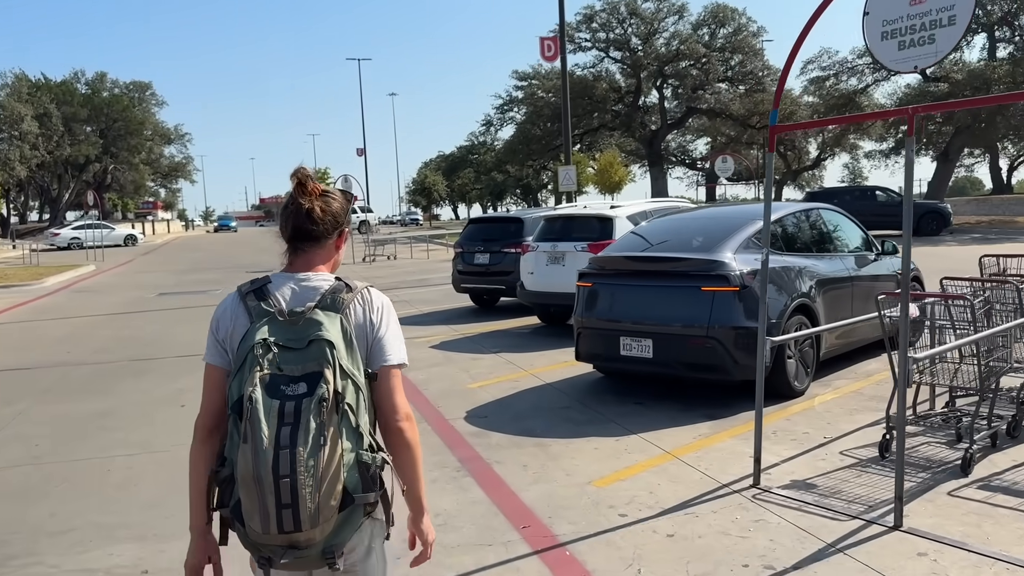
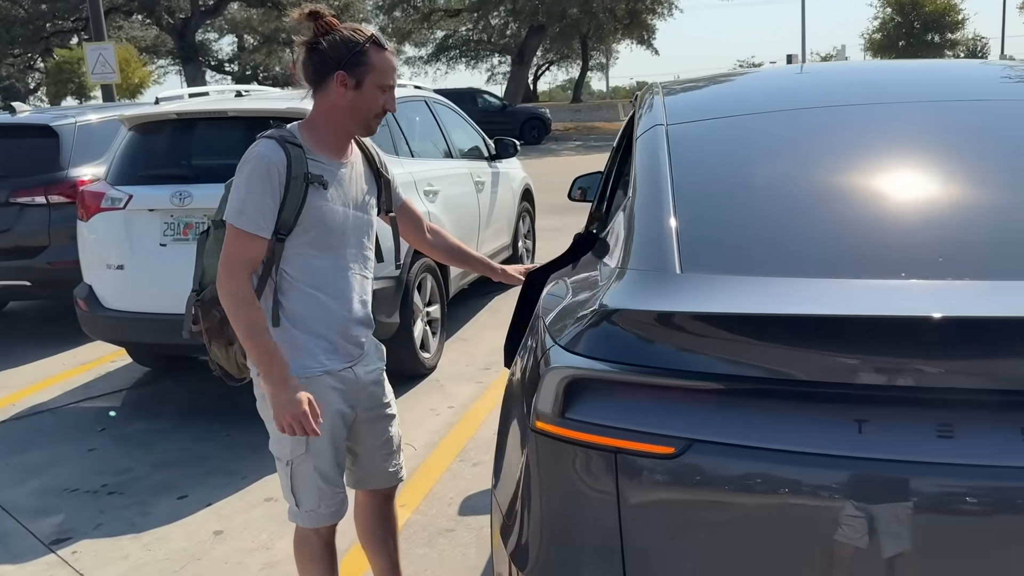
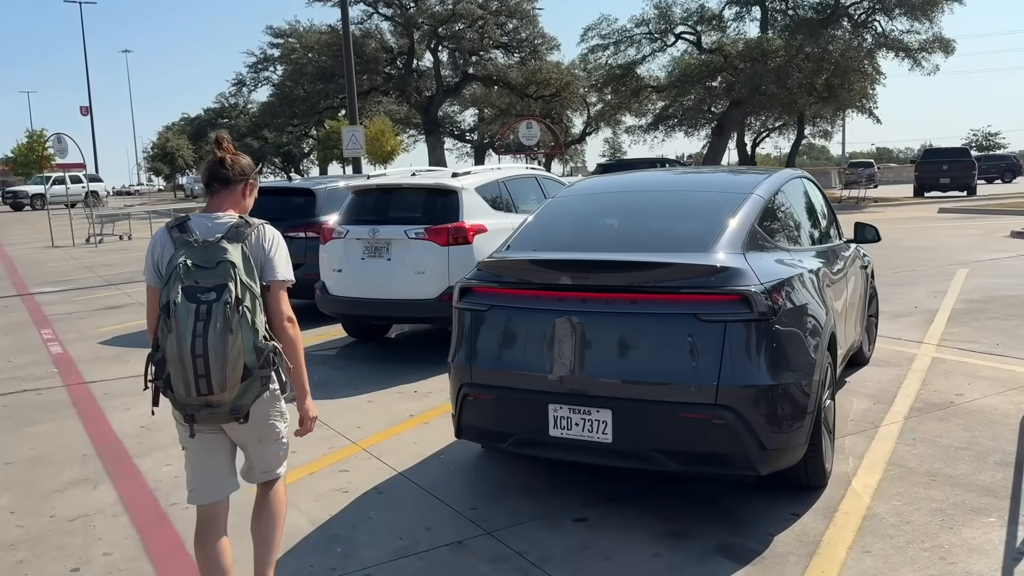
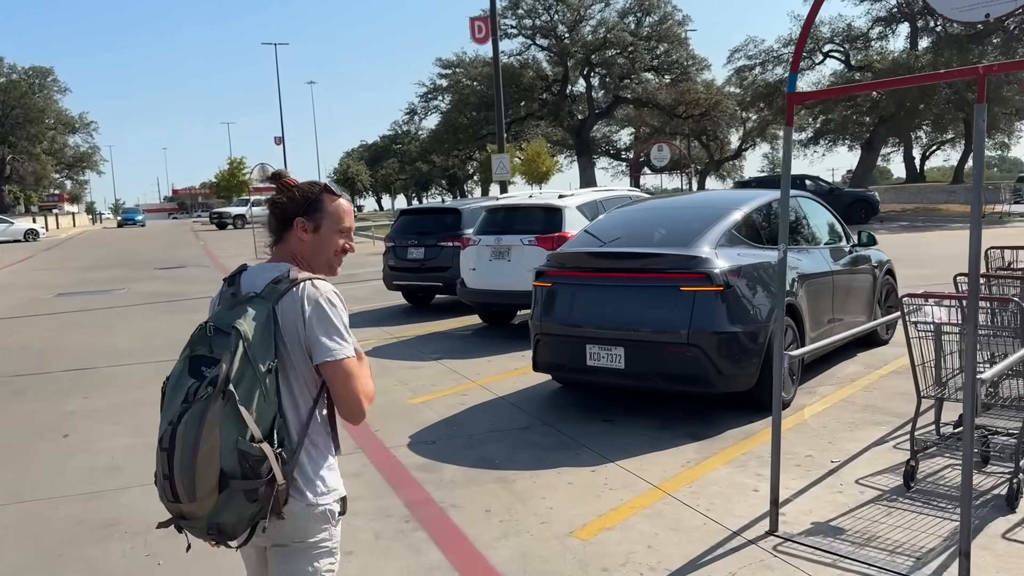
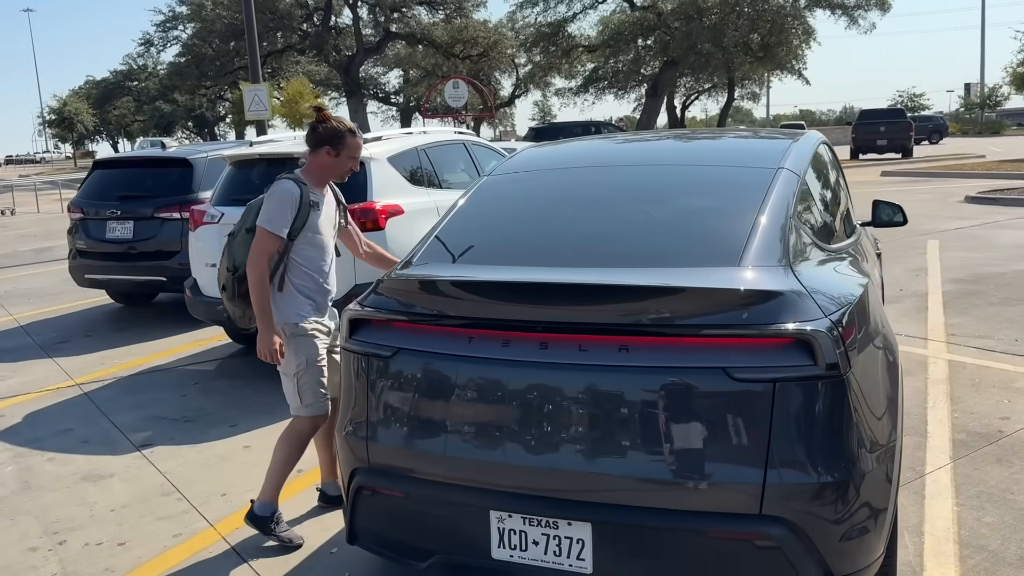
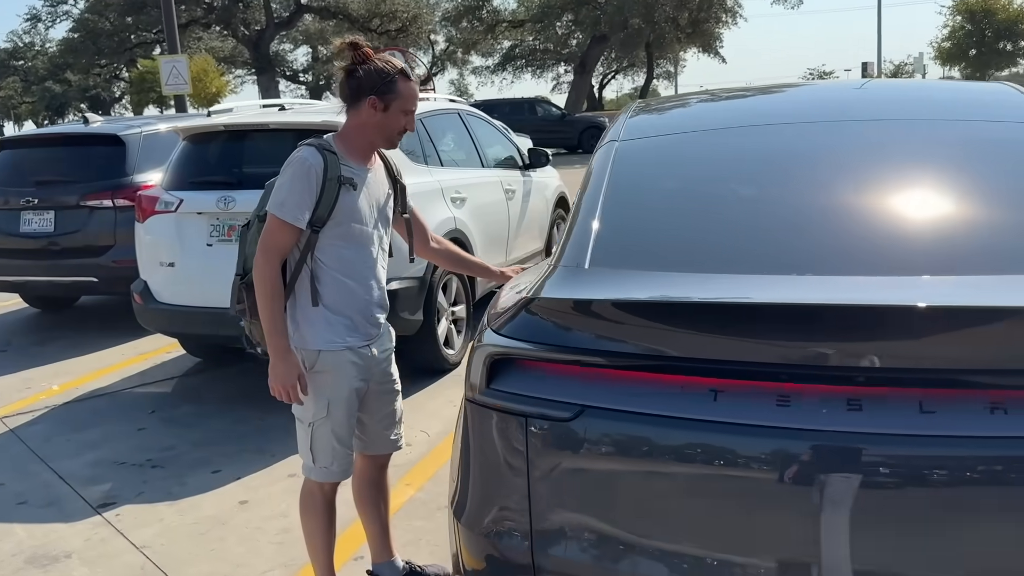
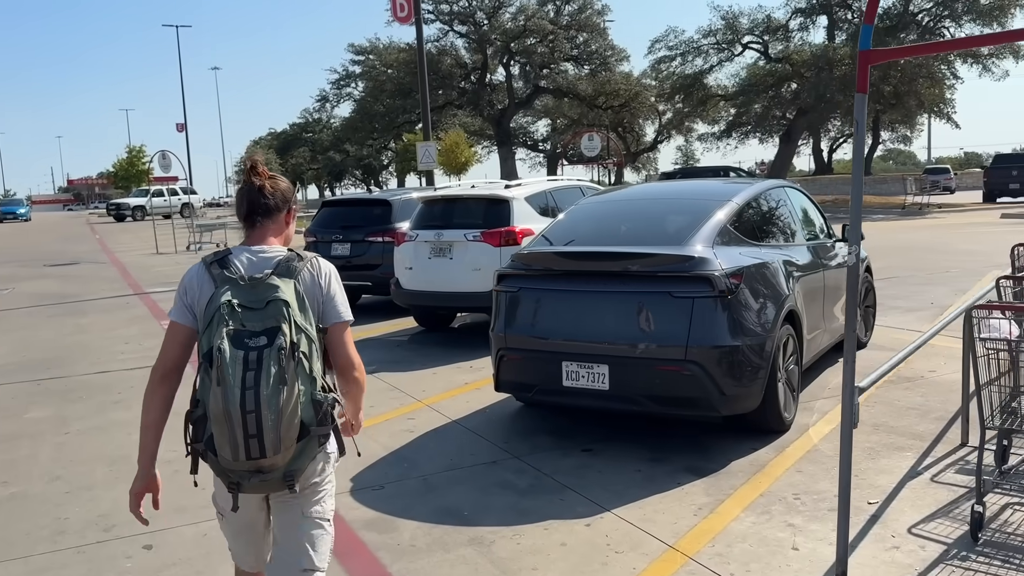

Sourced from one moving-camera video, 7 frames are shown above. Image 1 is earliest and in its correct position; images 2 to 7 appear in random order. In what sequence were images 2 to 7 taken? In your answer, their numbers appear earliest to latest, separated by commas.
4, 7, 3, 5, 6, 2
